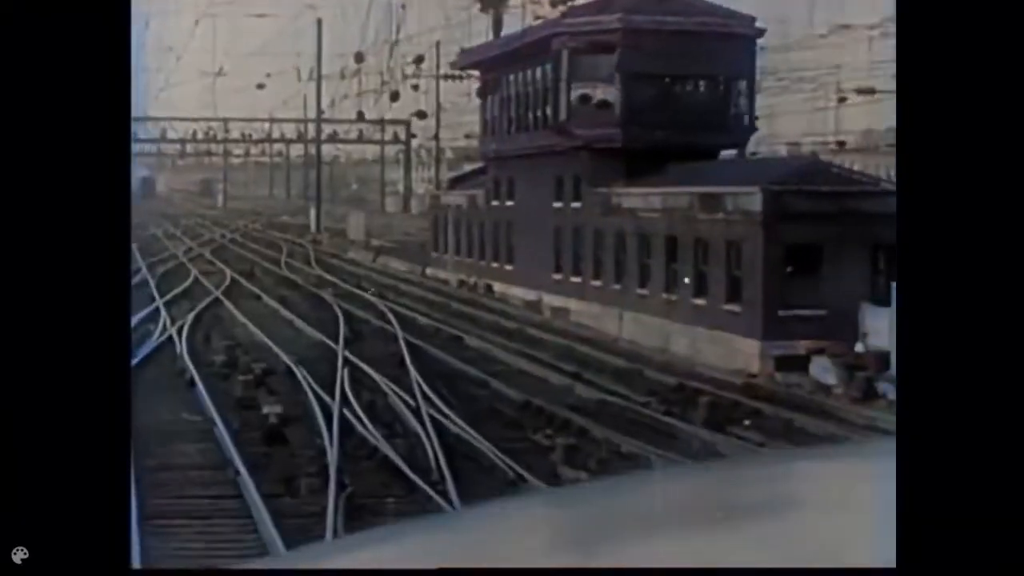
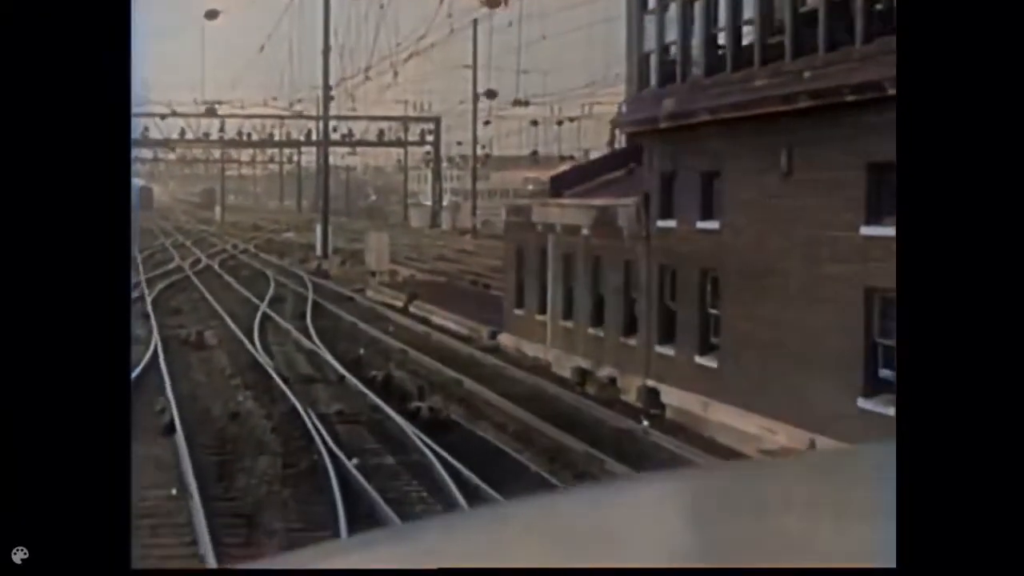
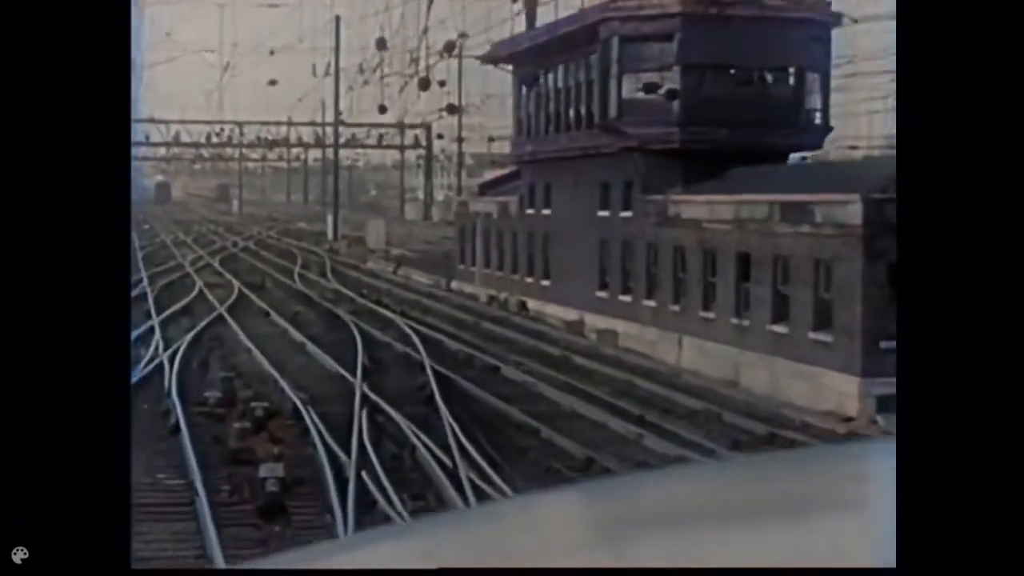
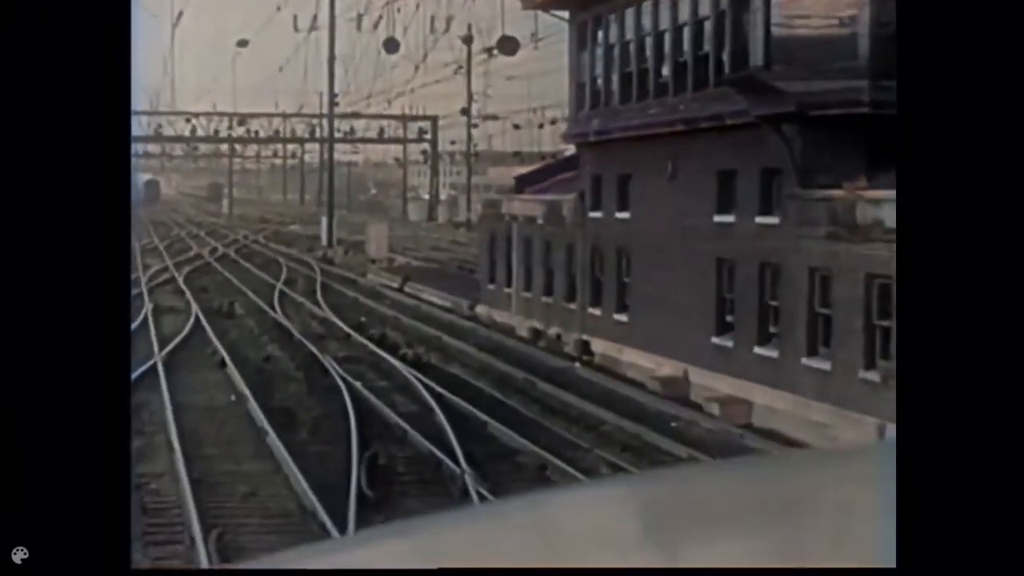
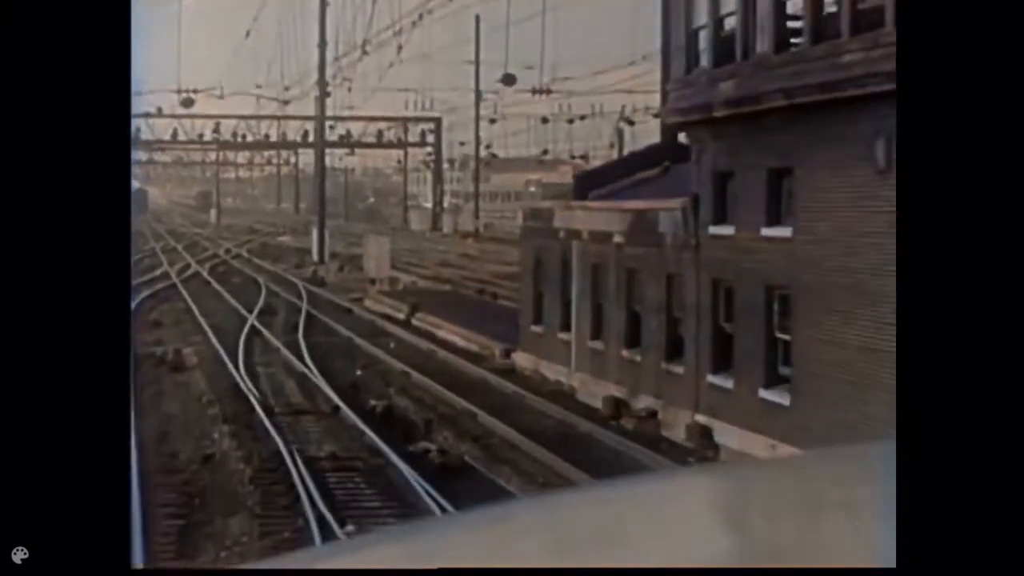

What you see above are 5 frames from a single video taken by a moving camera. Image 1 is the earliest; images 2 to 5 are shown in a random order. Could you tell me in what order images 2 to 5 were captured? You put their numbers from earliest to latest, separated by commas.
3, 4, 2, 5
